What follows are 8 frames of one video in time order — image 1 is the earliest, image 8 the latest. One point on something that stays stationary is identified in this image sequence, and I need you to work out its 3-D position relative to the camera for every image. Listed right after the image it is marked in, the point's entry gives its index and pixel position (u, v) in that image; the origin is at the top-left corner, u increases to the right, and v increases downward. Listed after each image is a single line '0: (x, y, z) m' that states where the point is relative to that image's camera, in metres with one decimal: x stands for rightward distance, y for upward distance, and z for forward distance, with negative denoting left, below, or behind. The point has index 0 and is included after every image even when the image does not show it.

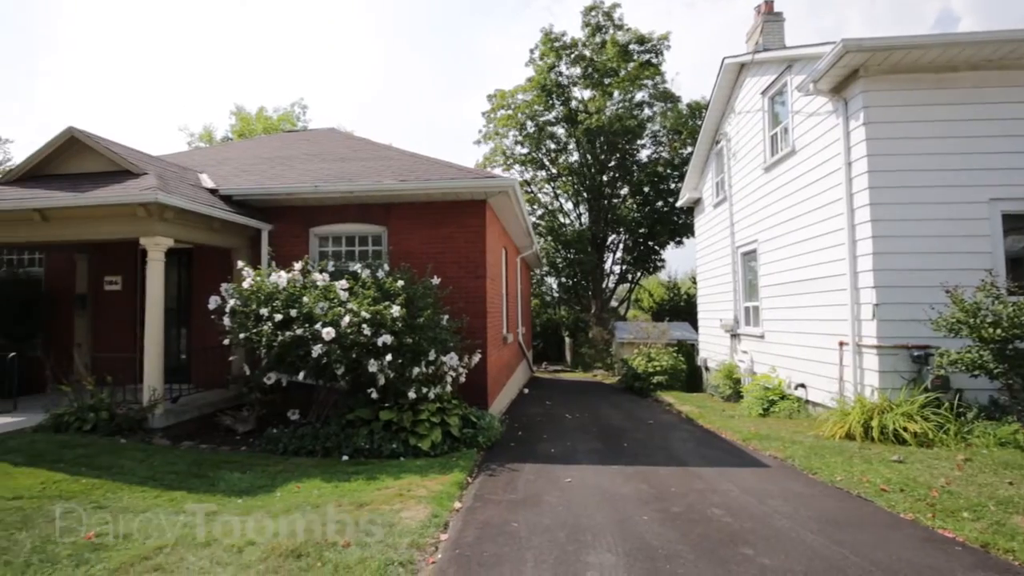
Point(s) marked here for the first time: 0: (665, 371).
0: (+4.3, -2.3, +14.3) m
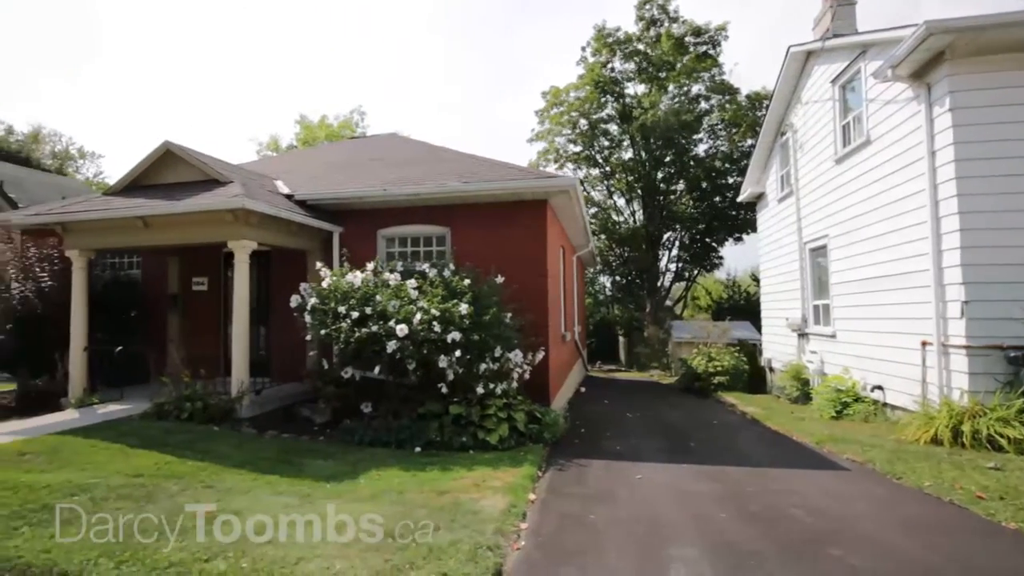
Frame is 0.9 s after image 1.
0: (+5.9, -2.3, +13.9) m
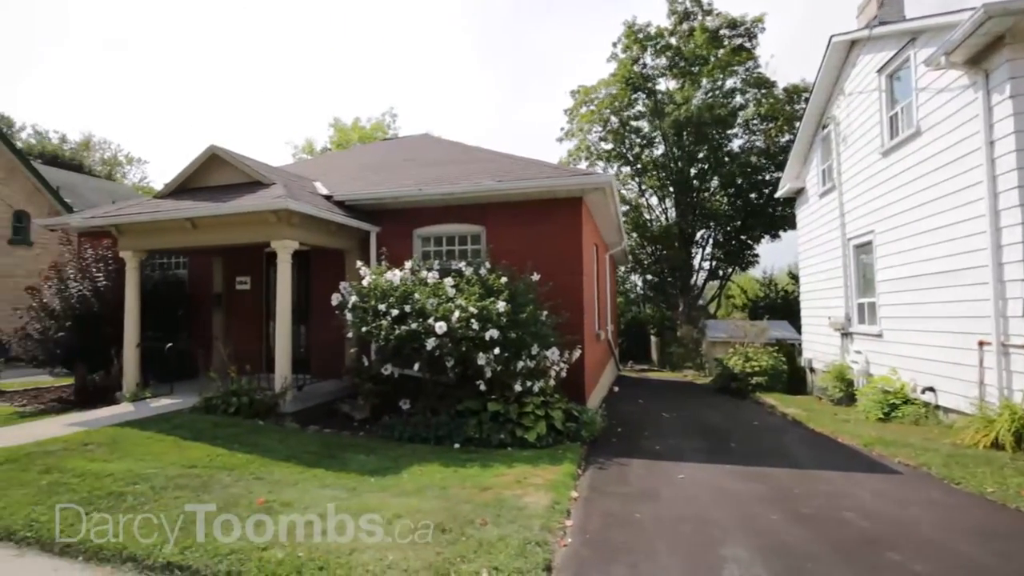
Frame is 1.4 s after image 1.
0: (+6.8, -2.2, +13.6) m
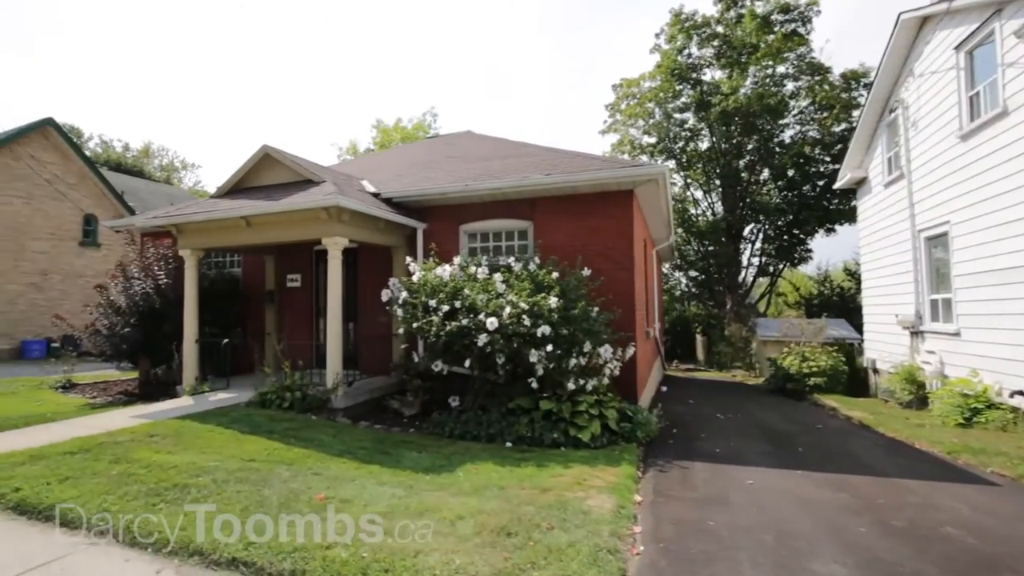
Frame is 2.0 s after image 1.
0: (+7.9, -2.1, +12.9) m
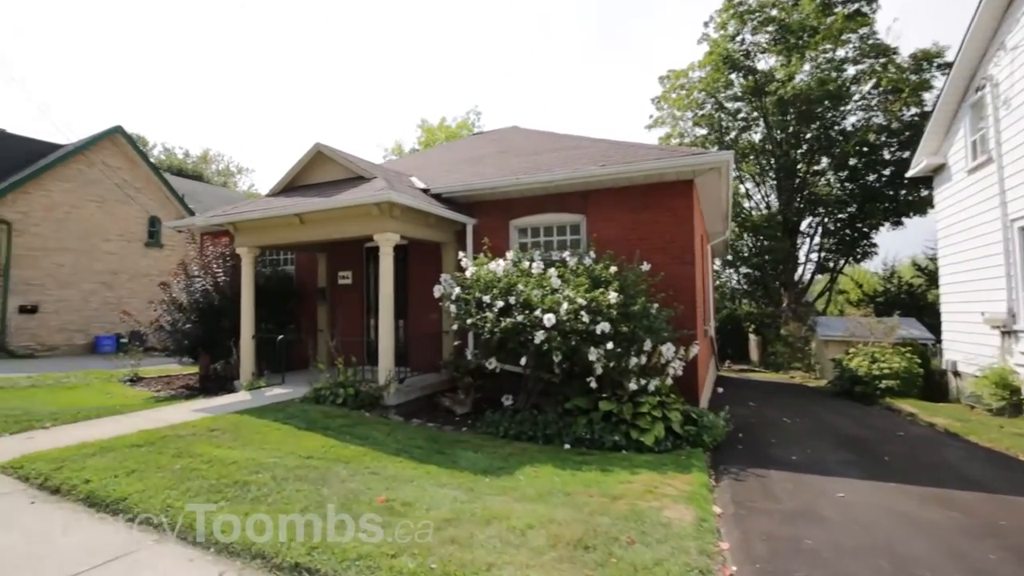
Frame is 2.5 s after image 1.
0: (+9.1, -2.0, +12.0) m
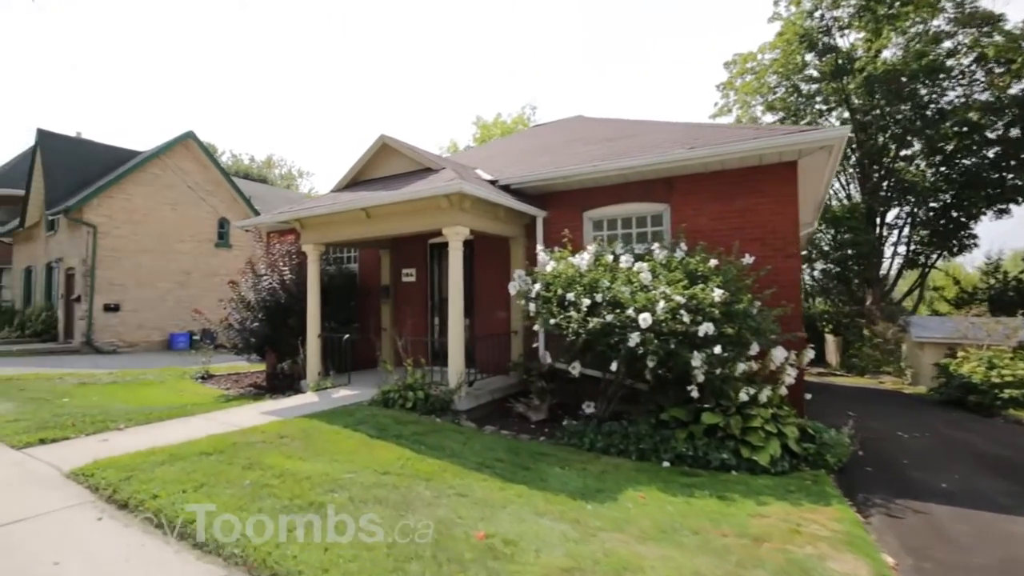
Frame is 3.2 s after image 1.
0: (+10.5, -2.0, +10.5) m
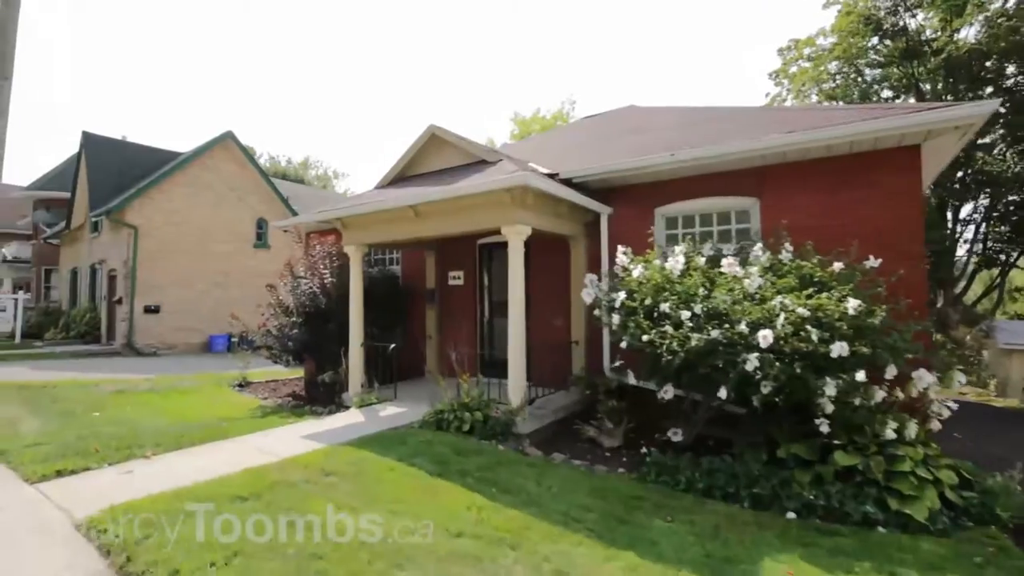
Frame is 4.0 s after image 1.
0: (+11.5, -2.0, +9.1) m
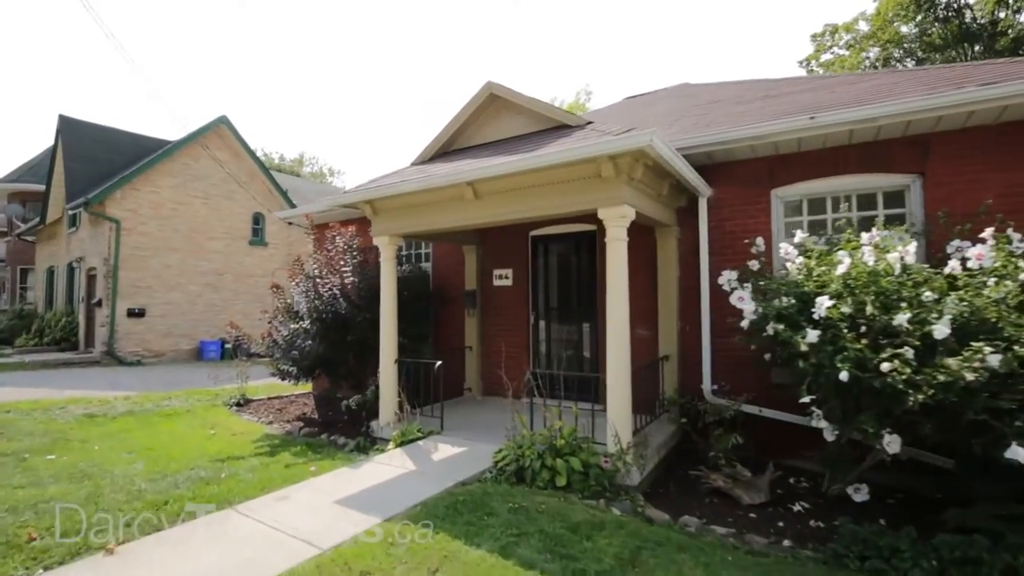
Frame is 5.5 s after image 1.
0: (+12.4, -2.1, +7.8) m
